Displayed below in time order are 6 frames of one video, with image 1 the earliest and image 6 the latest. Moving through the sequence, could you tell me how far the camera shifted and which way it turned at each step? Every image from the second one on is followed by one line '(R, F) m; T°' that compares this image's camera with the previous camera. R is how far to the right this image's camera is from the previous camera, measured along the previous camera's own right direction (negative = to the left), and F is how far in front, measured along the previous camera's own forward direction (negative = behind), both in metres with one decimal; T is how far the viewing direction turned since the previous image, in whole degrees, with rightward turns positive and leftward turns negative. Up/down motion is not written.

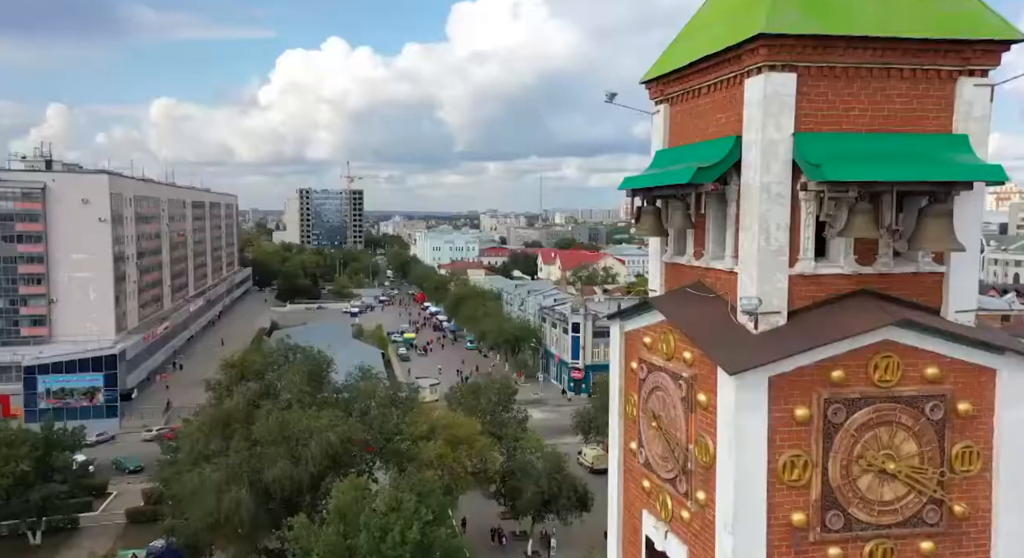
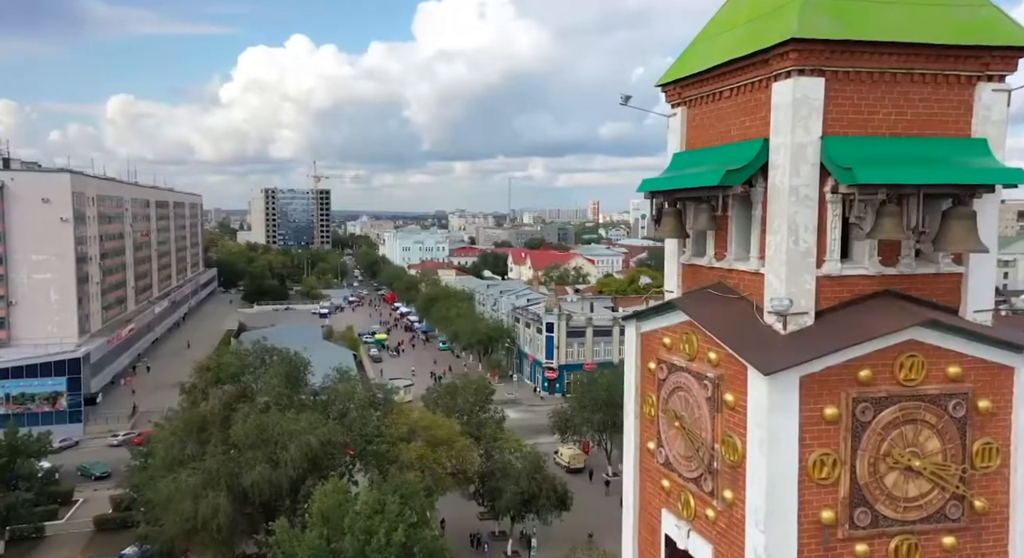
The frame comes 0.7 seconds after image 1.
(-0.5, 0.0) m; +3°
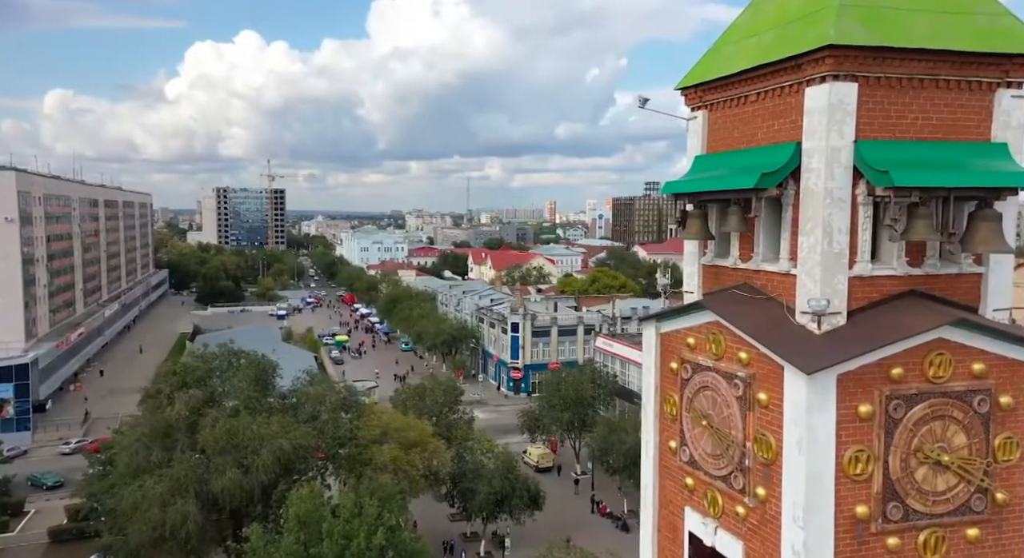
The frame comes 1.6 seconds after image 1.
(-0.6, 0.0) m; +3°
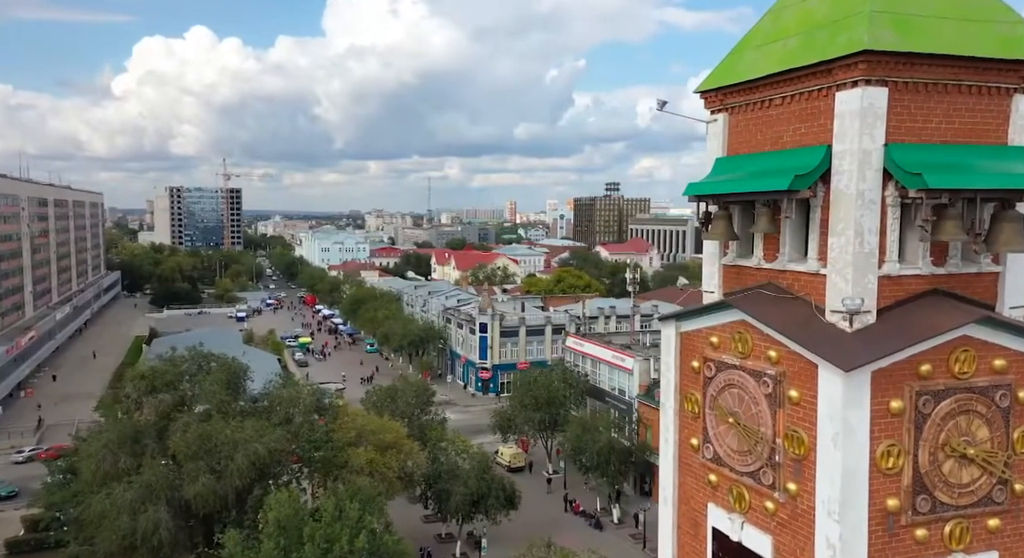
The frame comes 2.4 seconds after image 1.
(-0.6, 0.0) m; +3°
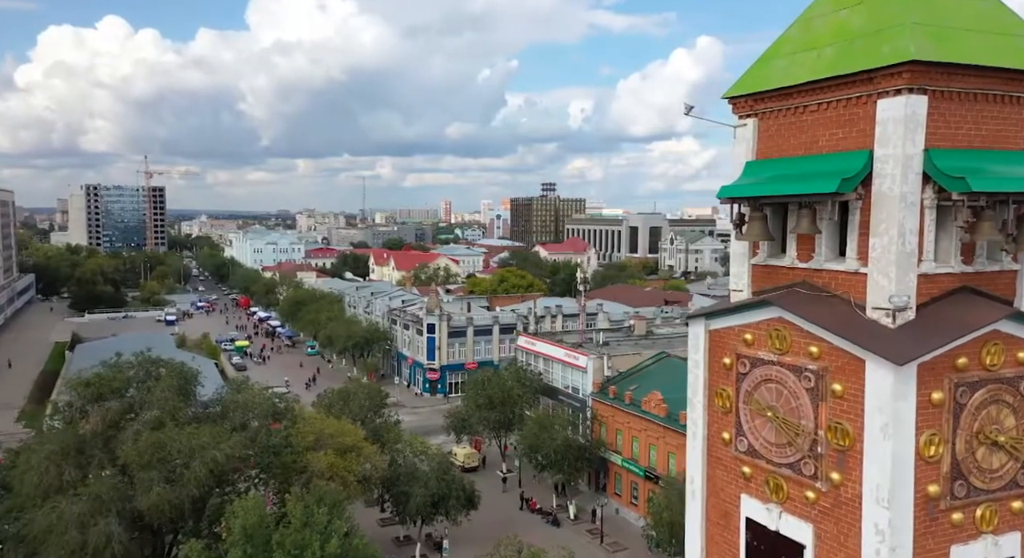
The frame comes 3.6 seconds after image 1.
(-1.0, 0.0) m; +5°
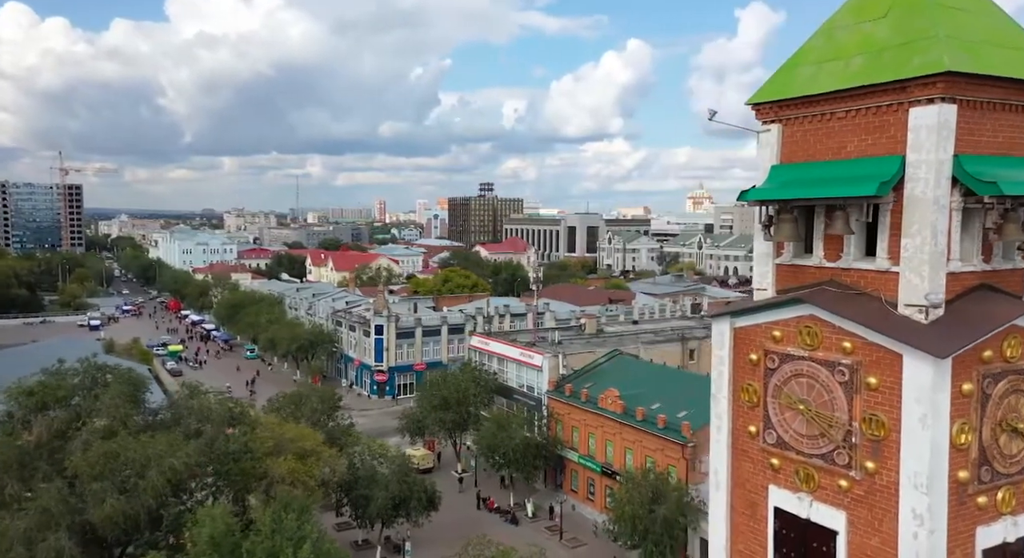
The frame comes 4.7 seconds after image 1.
(-1.0, 0.0) m; +5°
